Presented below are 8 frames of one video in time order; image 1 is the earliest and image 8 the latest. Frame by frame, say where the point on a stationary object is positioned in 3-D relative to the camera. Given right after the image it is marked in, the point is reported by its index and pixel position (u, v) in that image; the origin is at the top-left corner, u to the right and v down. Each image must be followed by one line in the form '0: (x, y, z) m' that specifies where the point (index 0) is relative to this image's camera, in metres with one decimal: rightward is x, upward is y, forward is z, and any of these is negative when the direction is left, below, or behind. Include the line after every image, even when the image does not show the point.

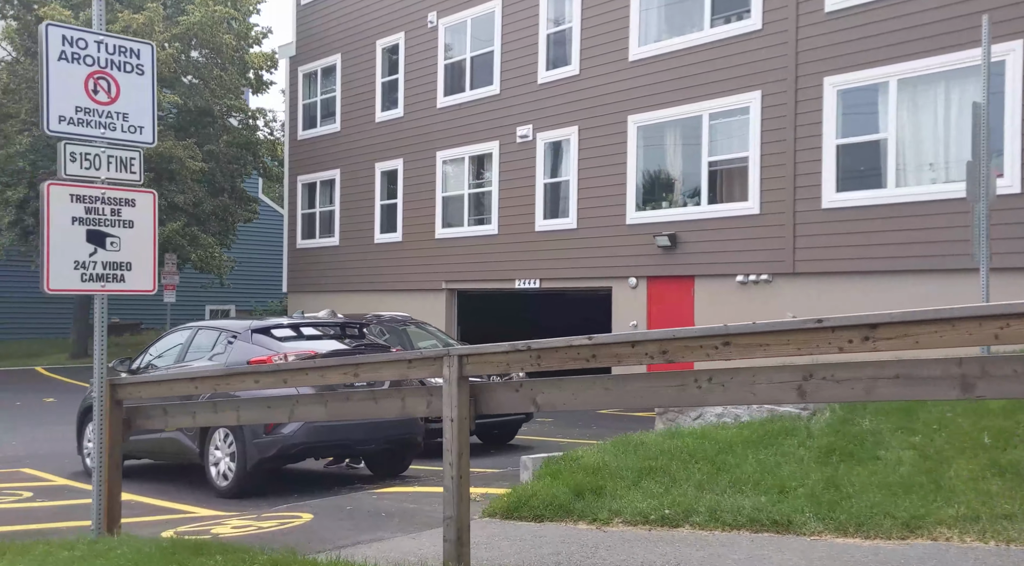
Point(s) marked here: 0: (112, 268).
0: (-2.1, +0.1, +4.8) m
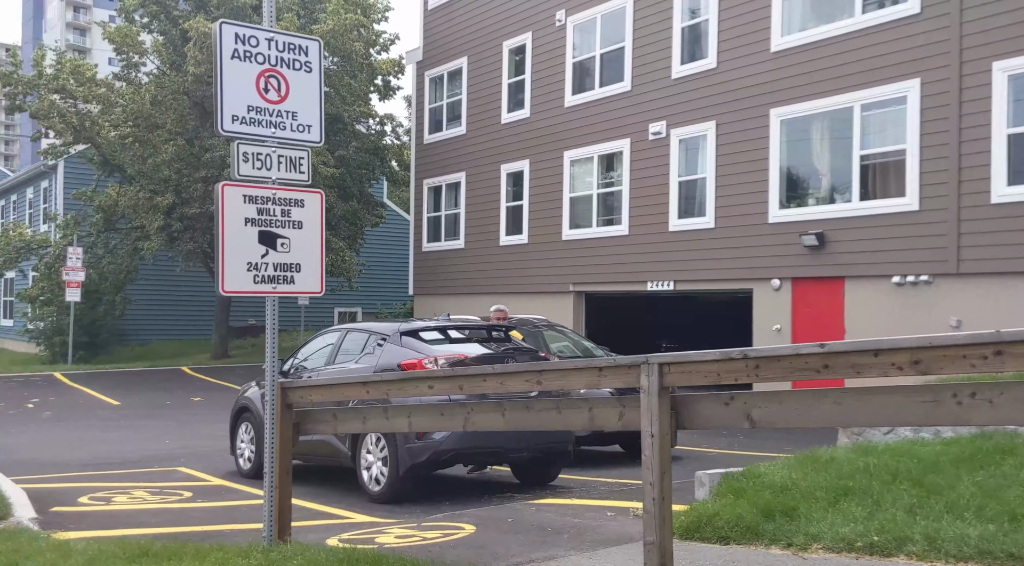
0: (-1.2, +0.1, +4.7) m
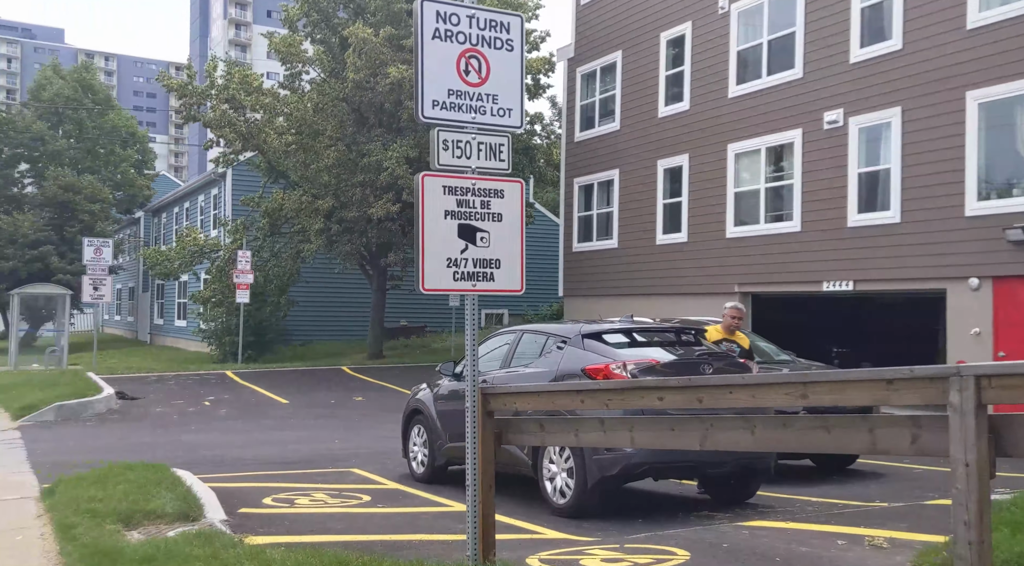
0: (-0.1, +0.1, +4.3) m
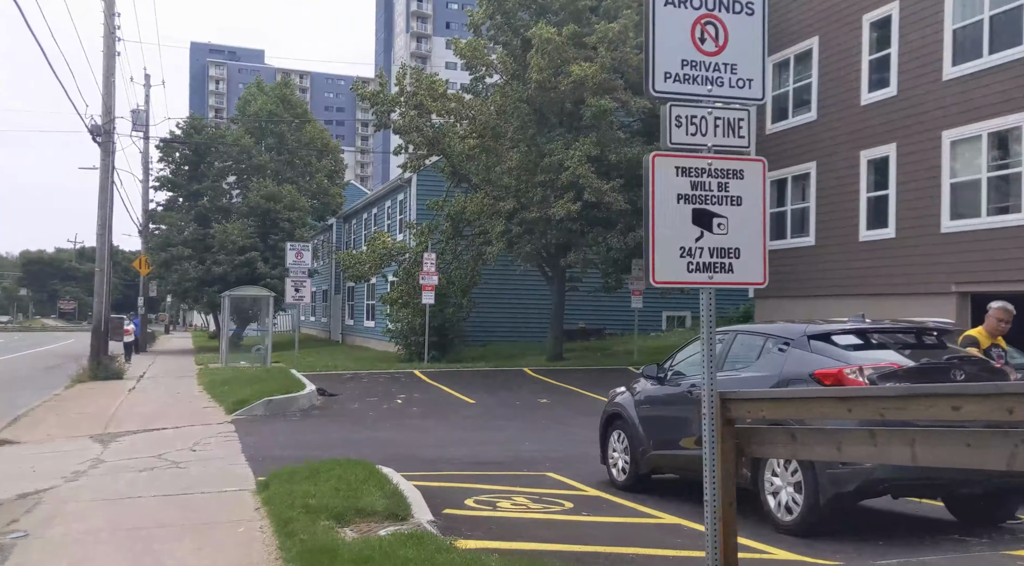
0: (+0.9, +0.1, +3.9) m
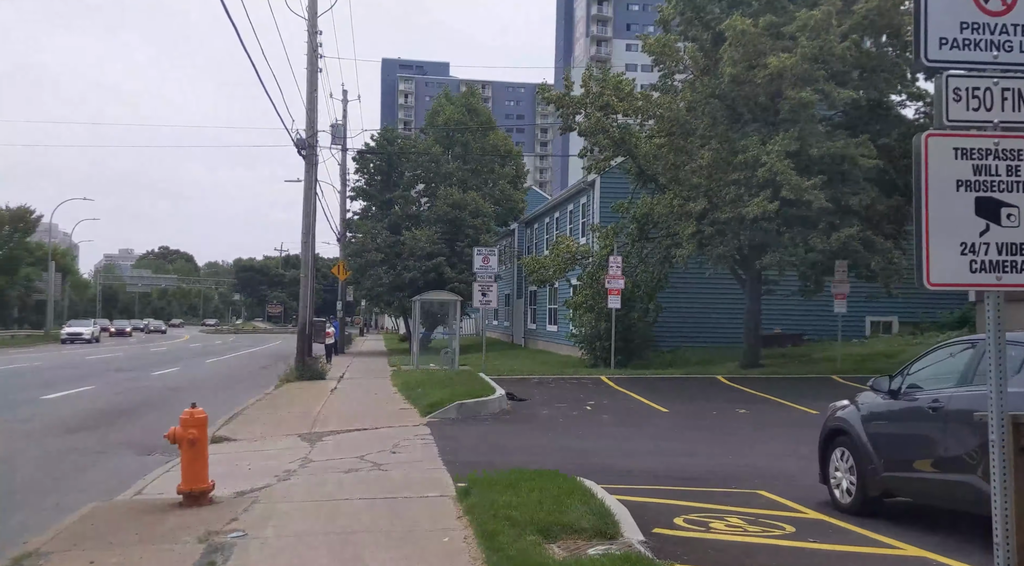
0: (+1.8, +0.1, +3.3) m
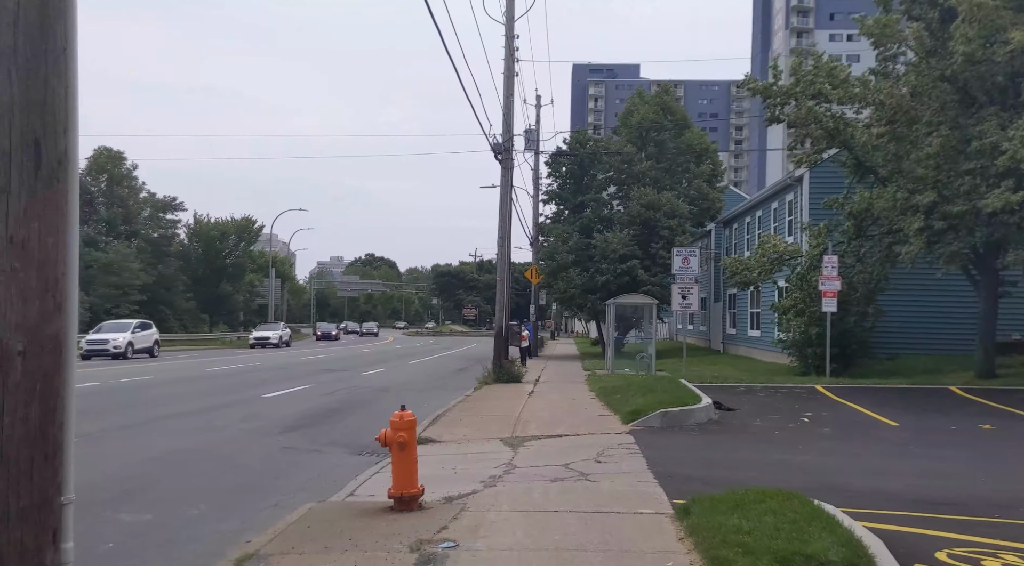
0: (+2.6, +0.1, +2.3) m
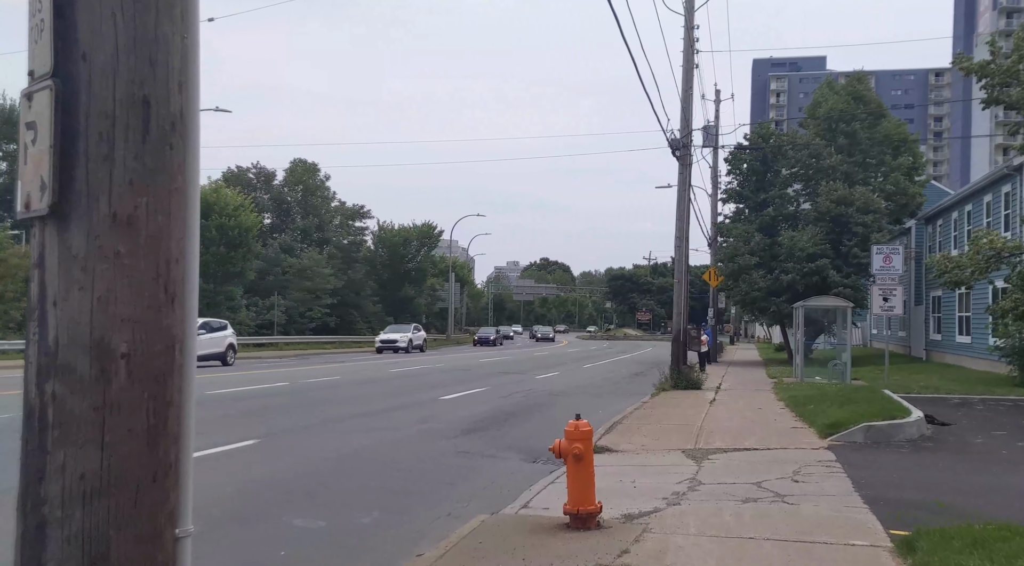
0: (+2.9, +0.2, +1.1) m
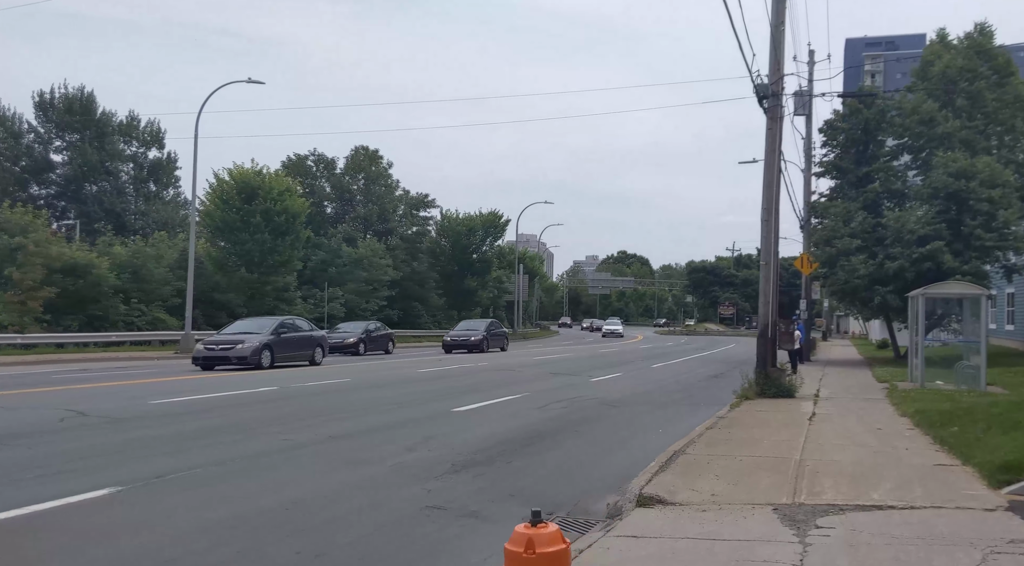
0: (+1.9, +0.4, -3.2) m
